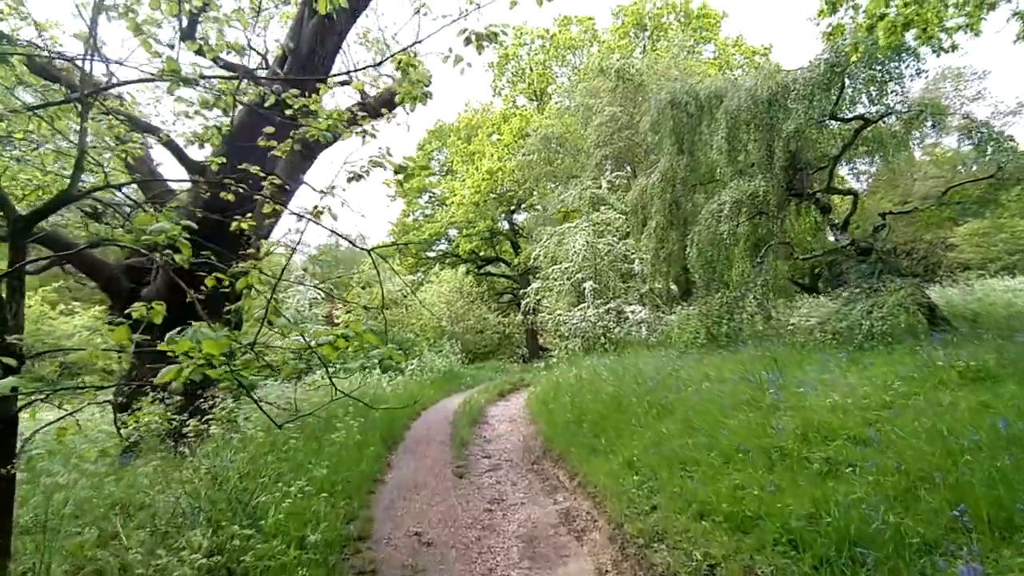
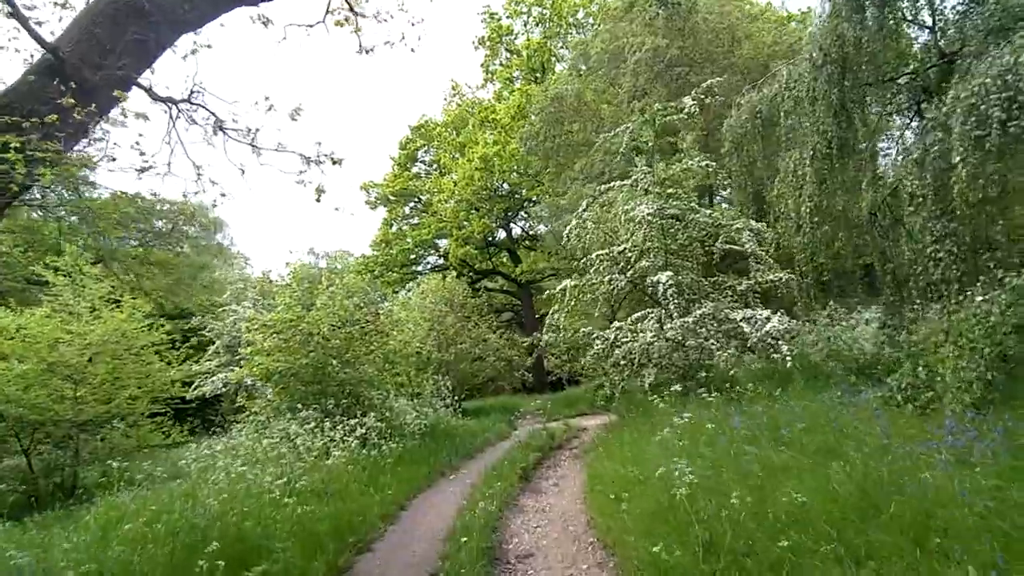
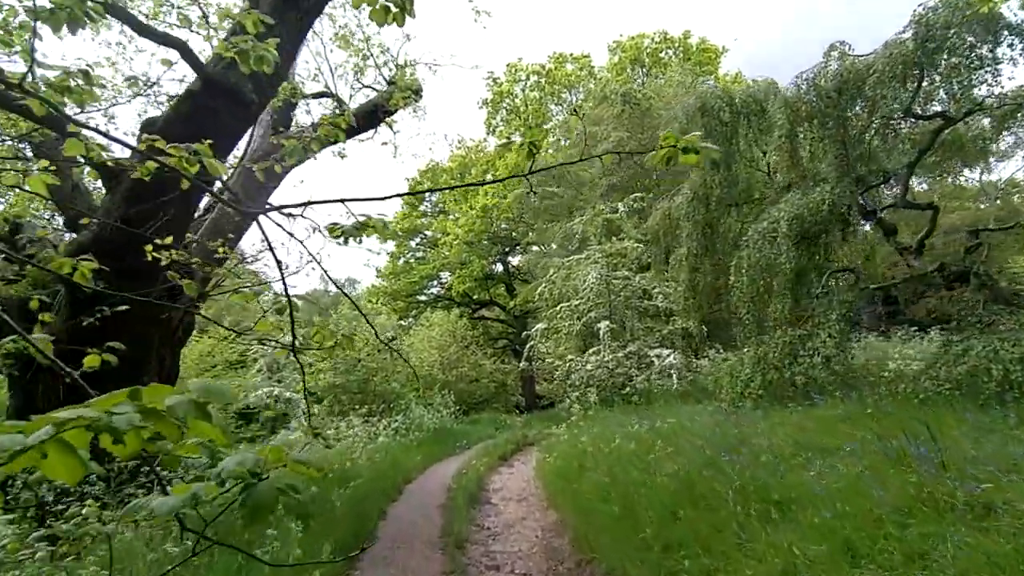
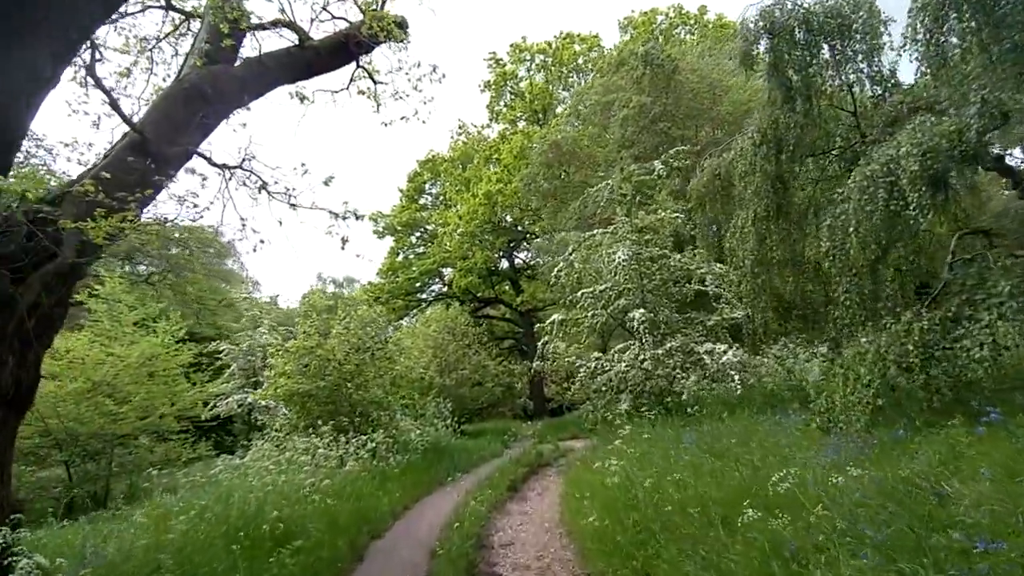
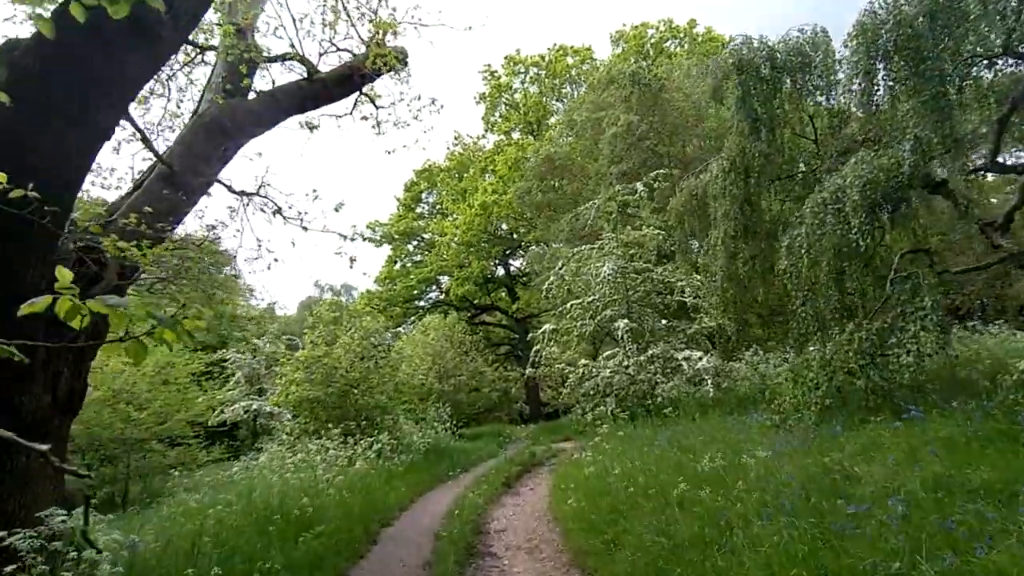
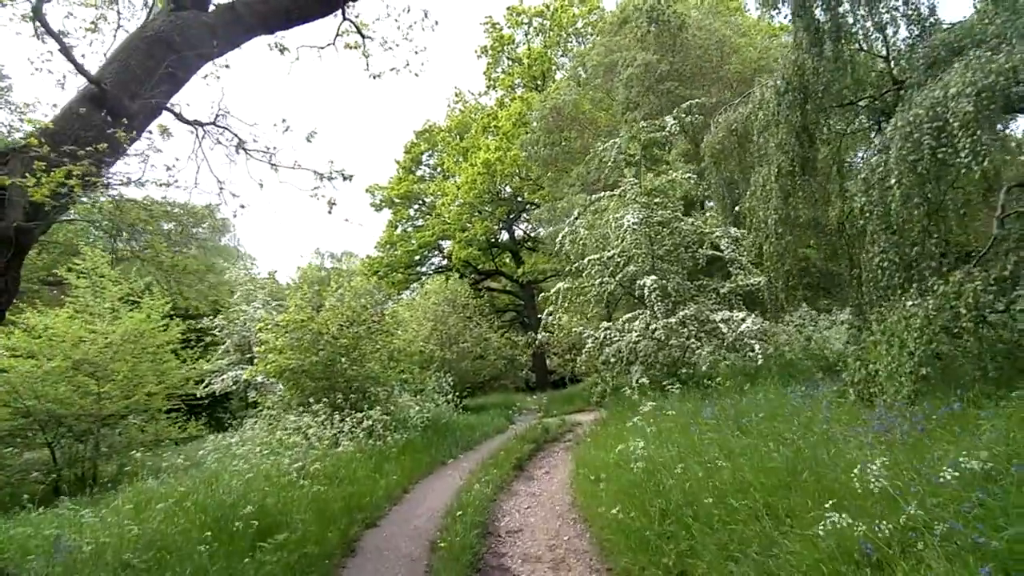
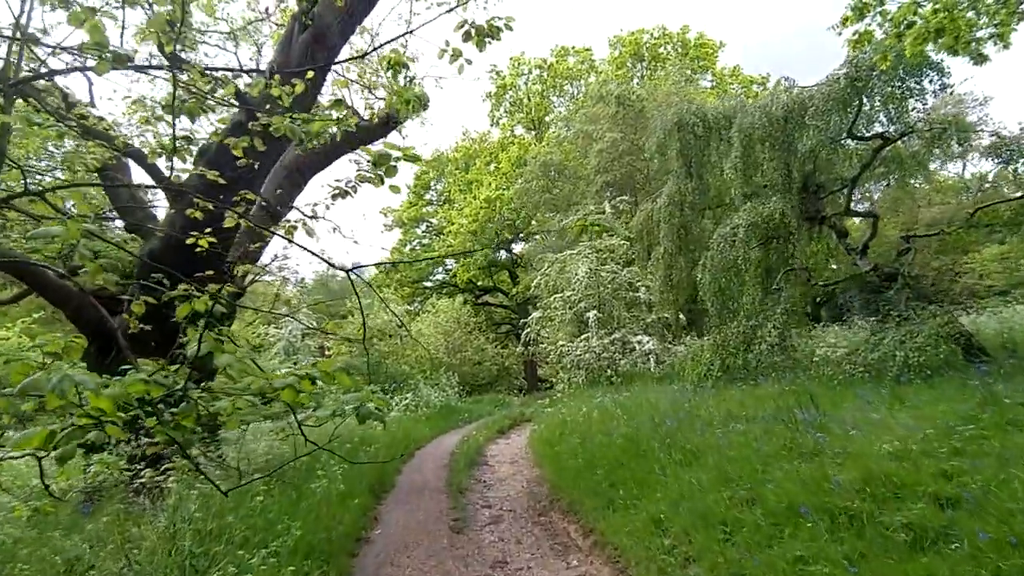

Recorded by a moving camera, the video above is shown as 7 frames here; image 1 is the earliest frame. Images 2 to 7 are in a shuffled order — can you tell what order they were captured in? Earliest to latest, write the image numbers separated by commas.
7, 3, 5, 4, 6, 2
